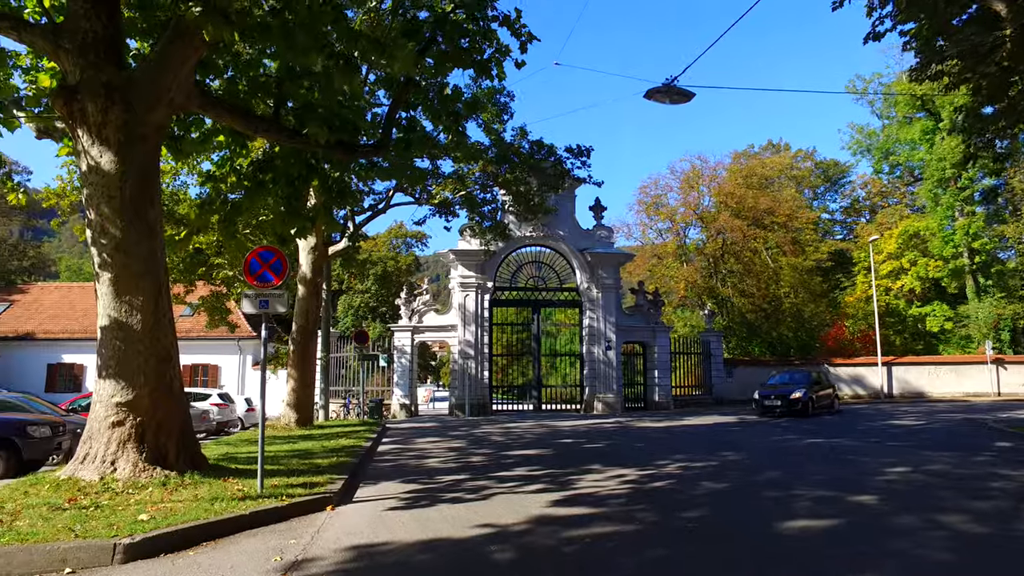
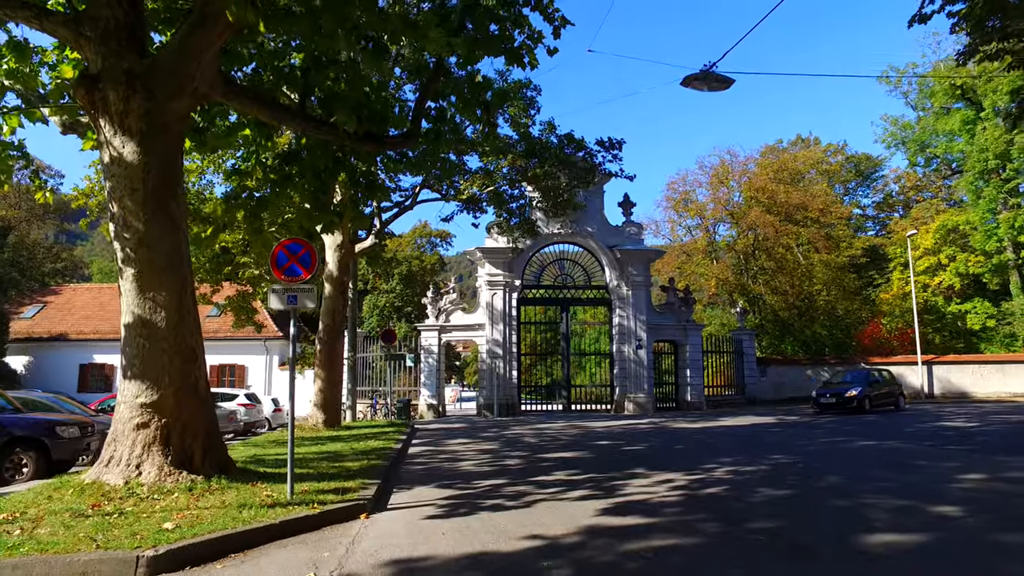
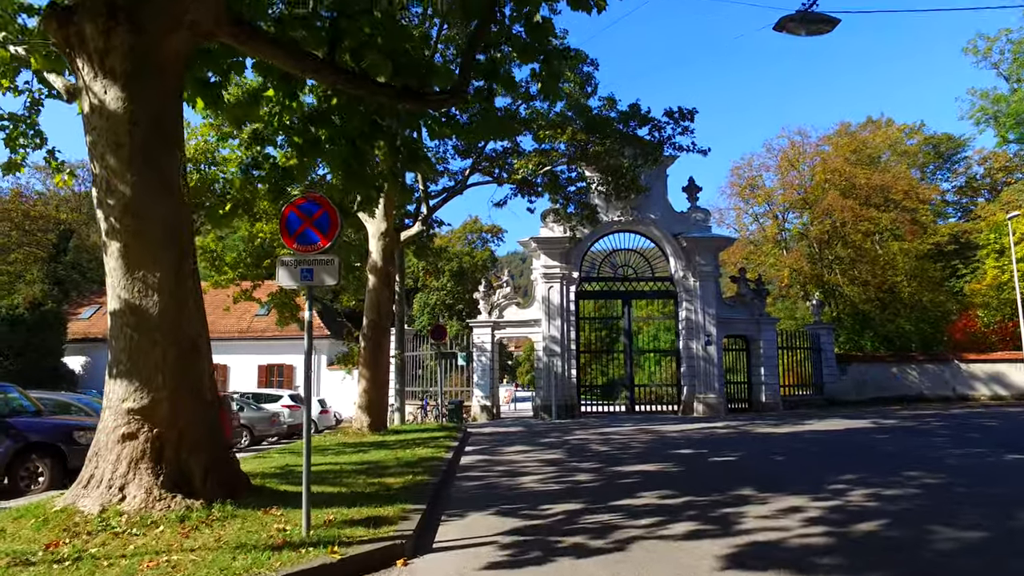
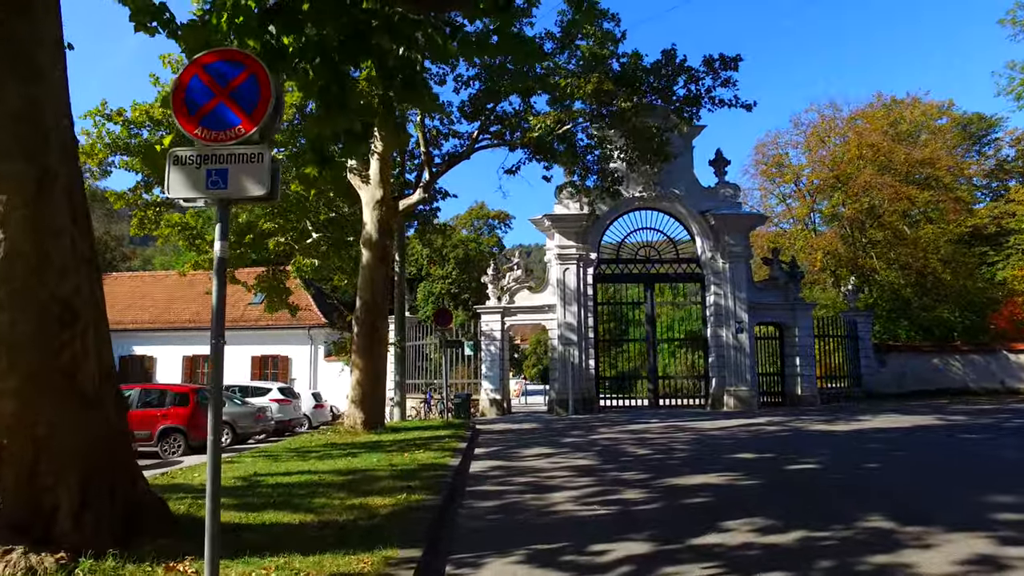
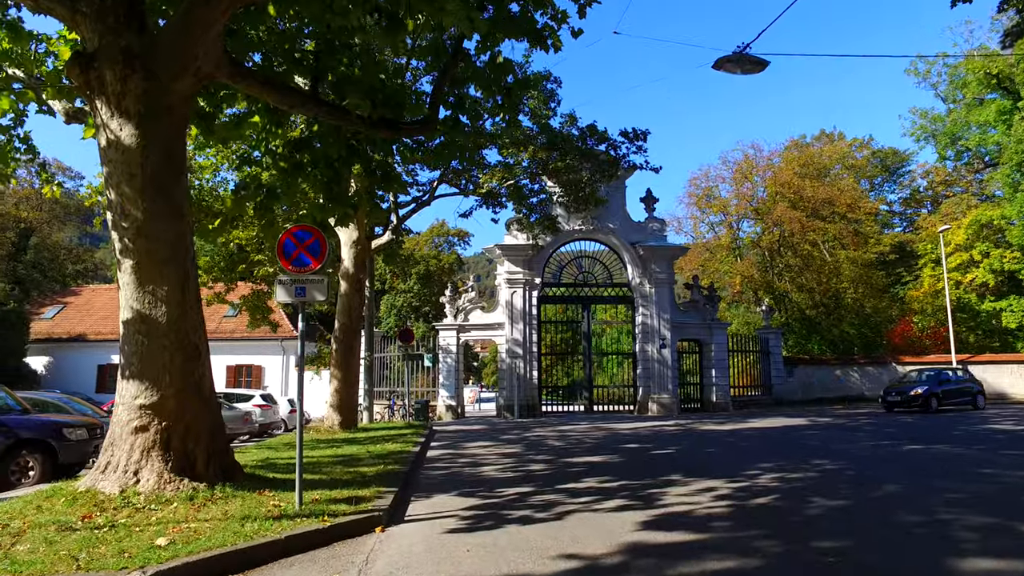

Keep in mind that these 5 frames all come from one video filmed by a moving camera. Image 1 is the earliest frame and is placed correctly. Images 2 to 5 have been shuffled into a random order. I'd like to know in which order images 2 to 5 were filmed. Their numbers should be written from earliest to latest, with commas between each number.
2, 5, 3, 4
